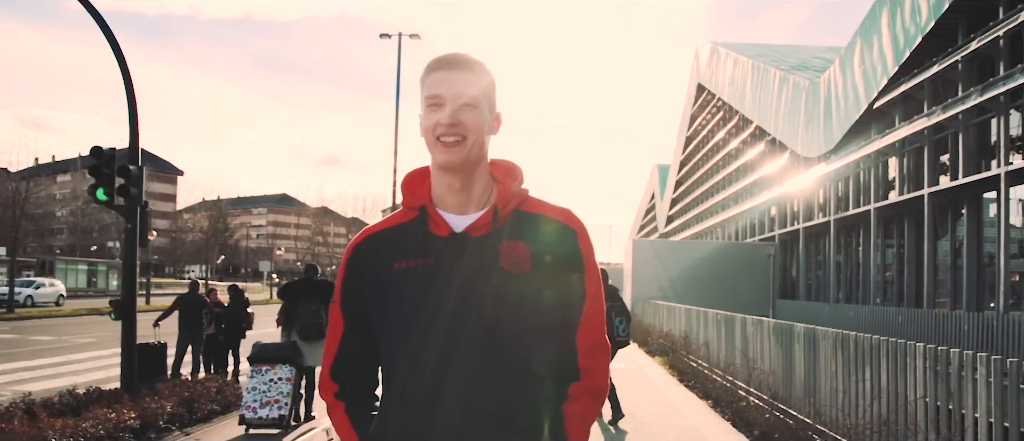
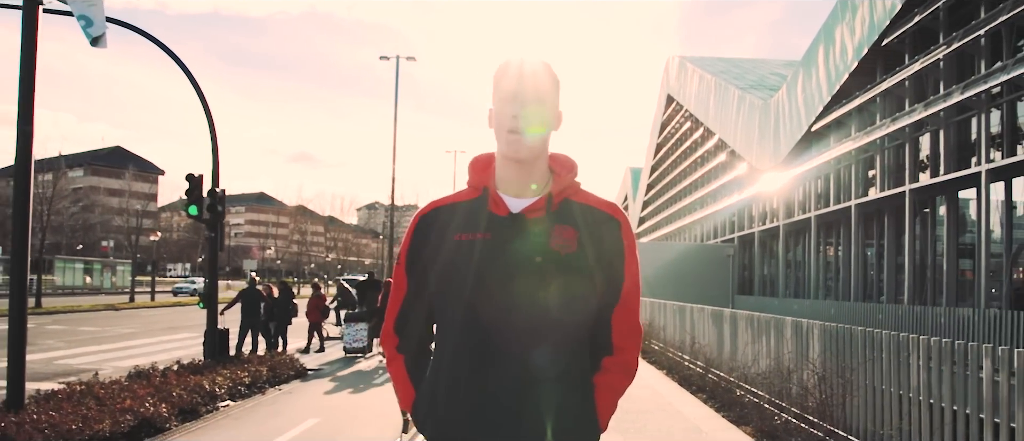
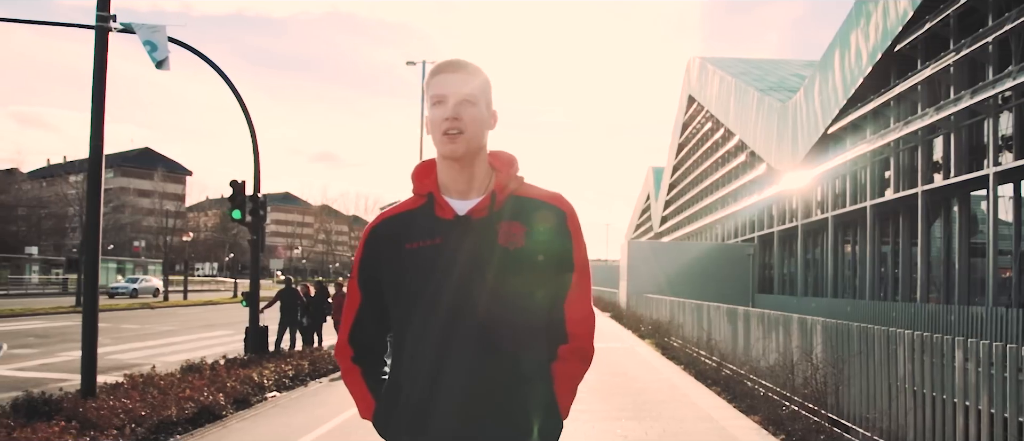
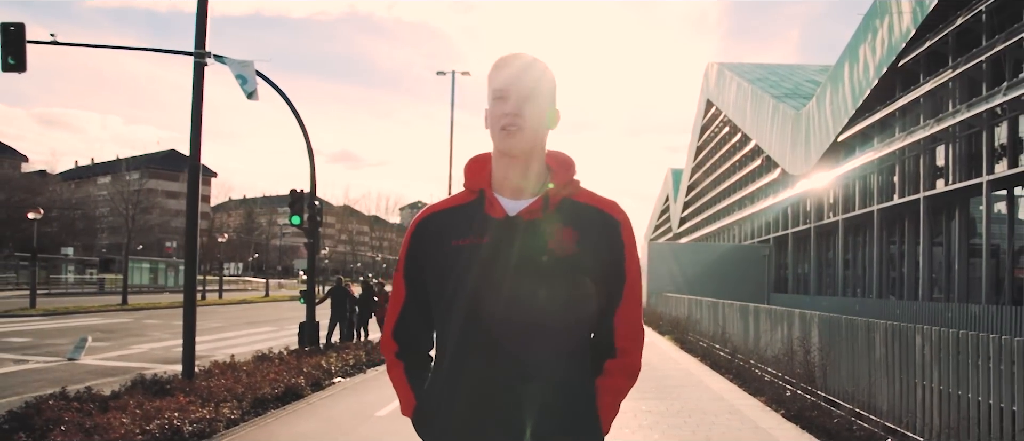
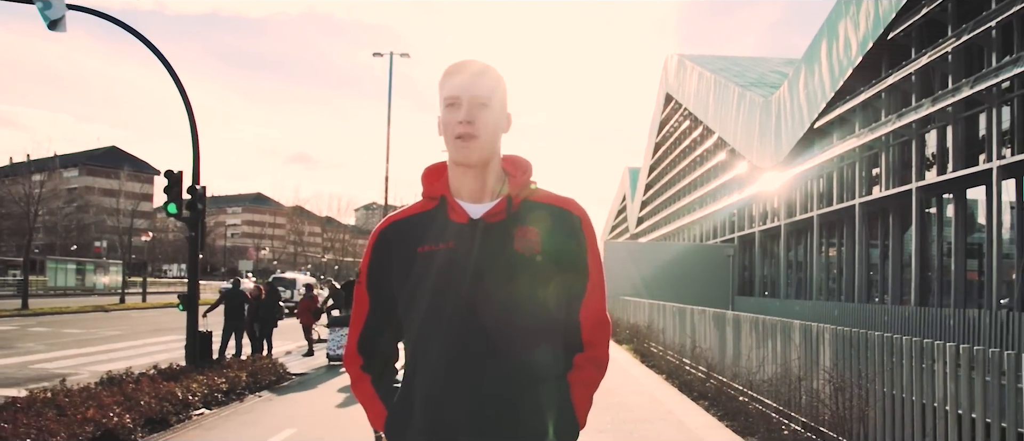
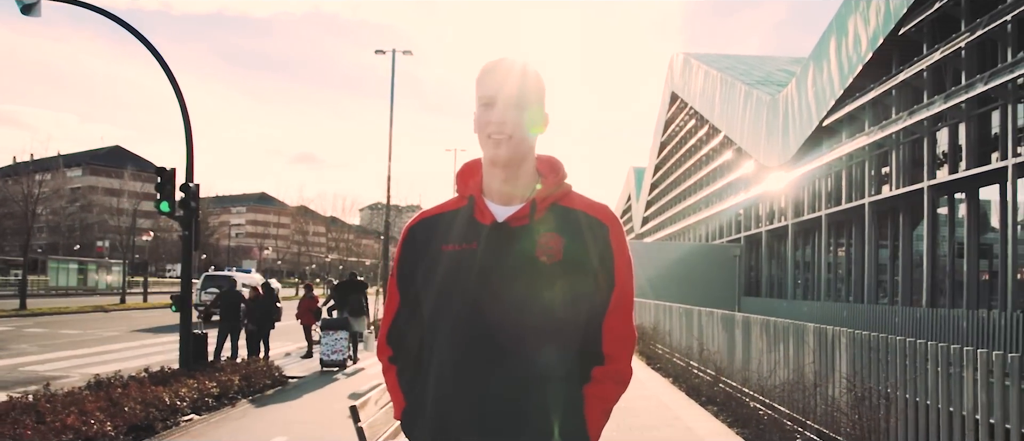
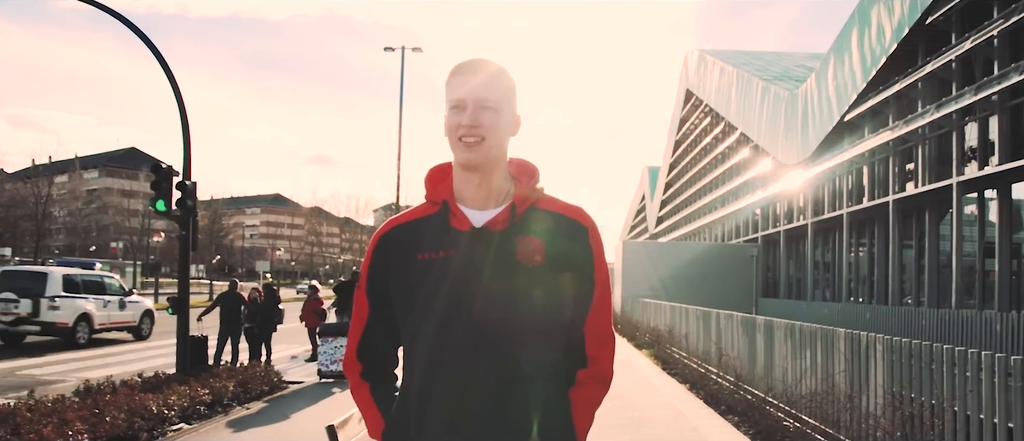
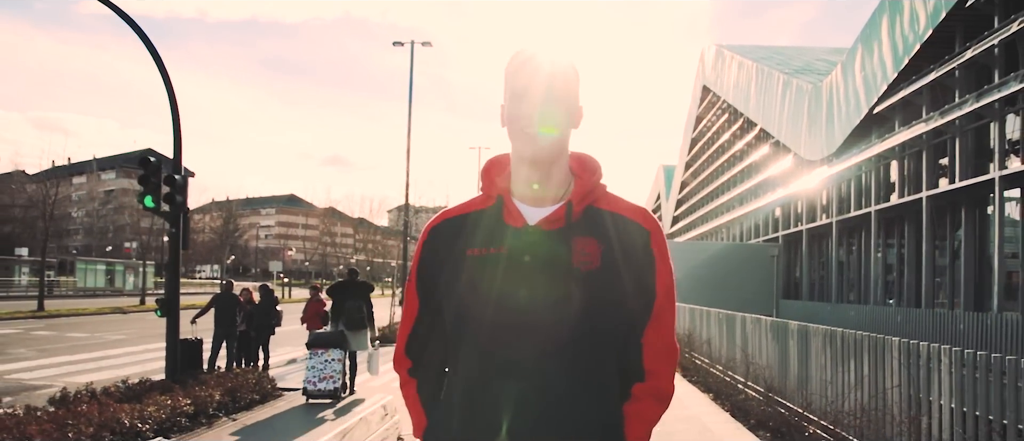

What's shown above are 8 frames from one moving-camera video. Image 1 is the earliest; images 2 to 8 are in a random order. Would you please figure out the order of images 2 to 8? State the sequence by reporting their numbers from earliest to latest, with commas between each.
8, 7, 6, 5, 2, 3, 4
